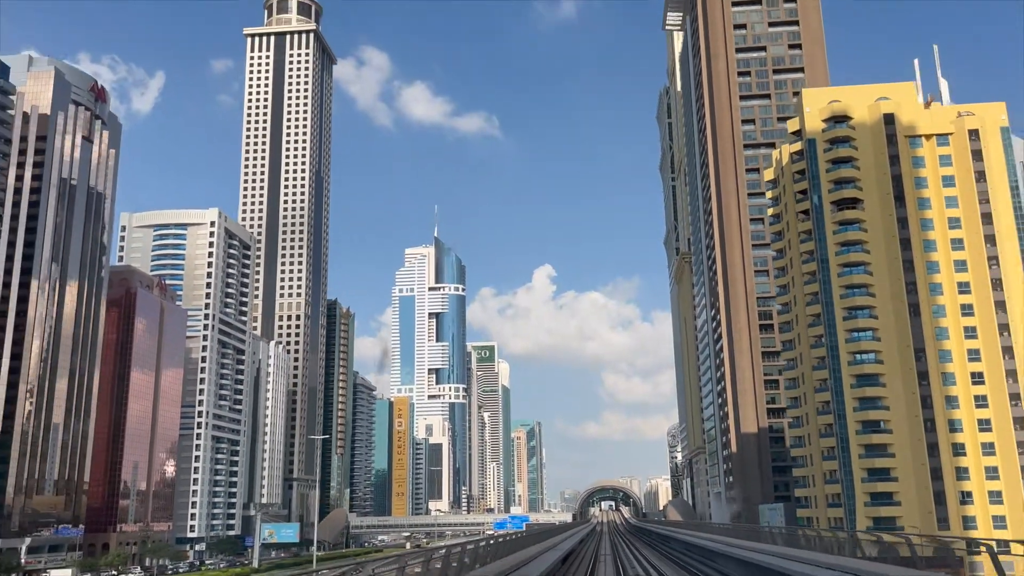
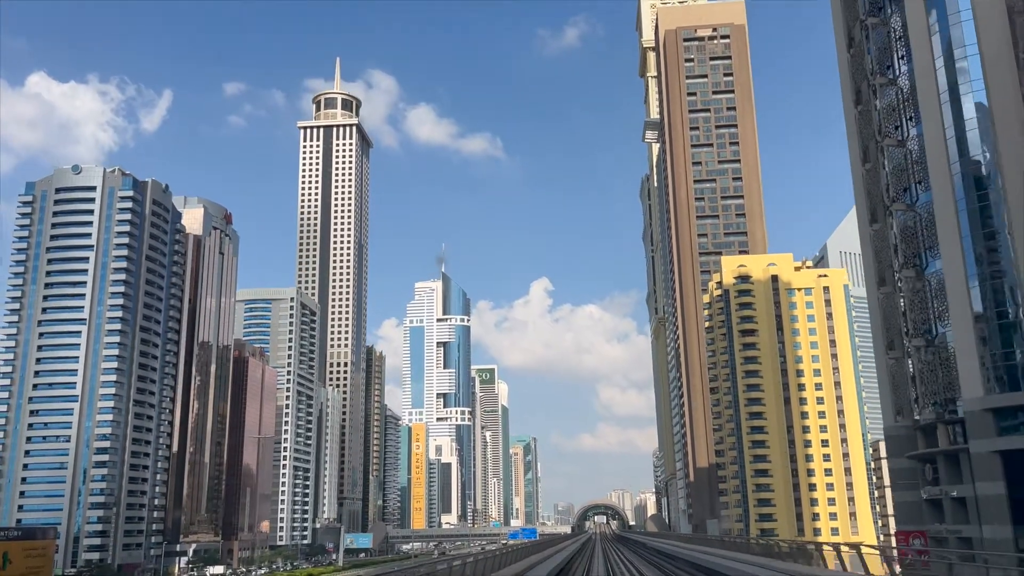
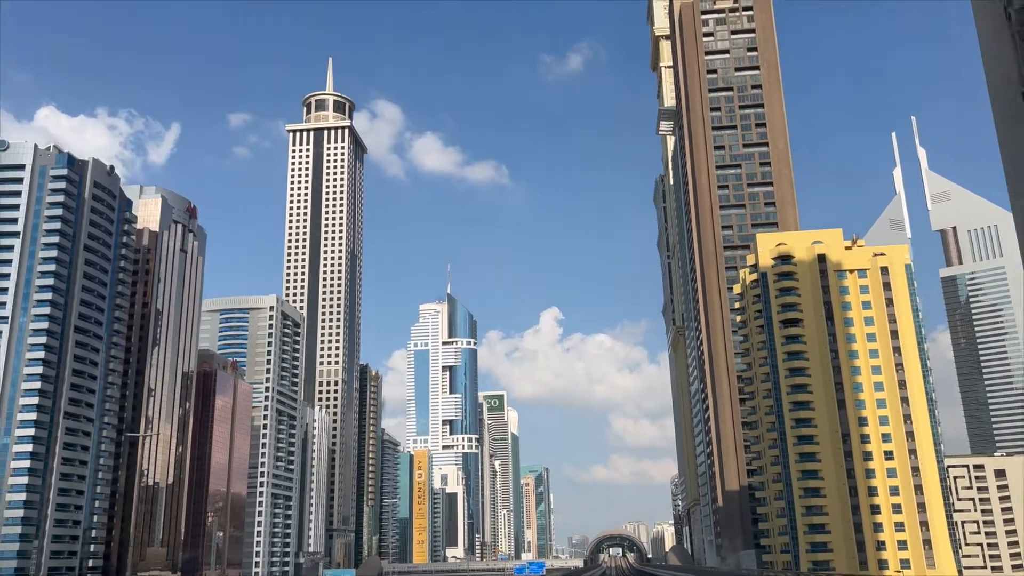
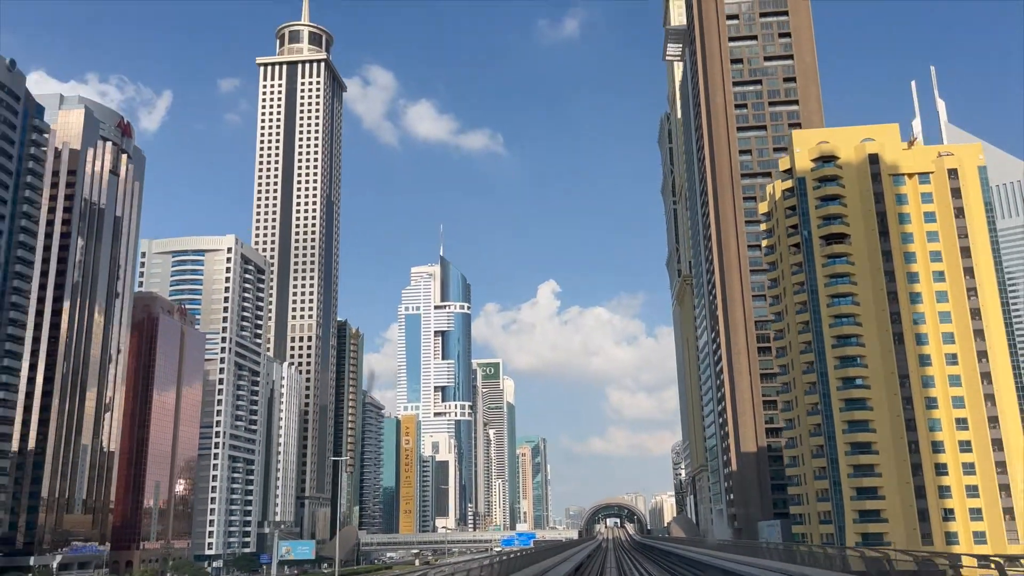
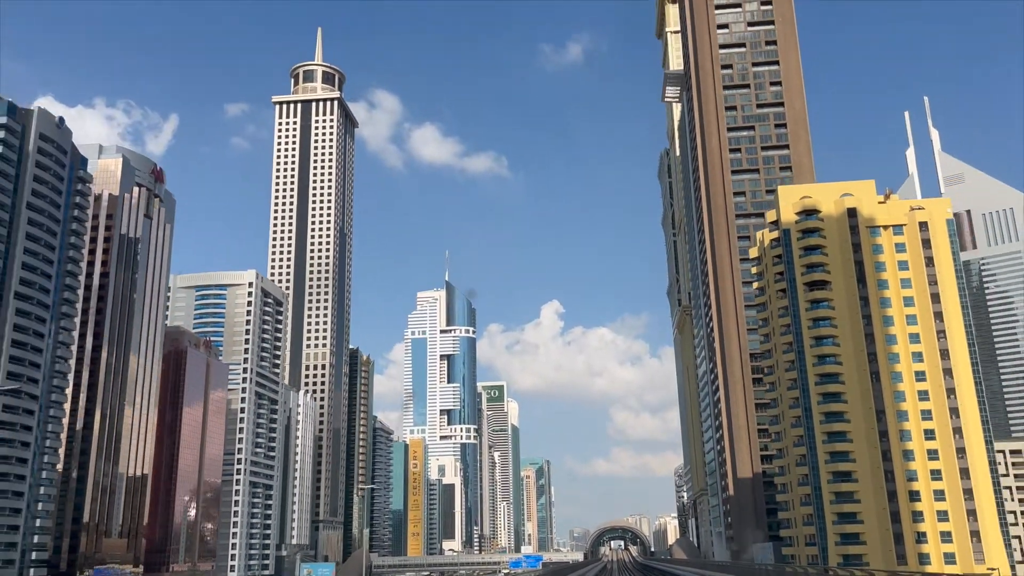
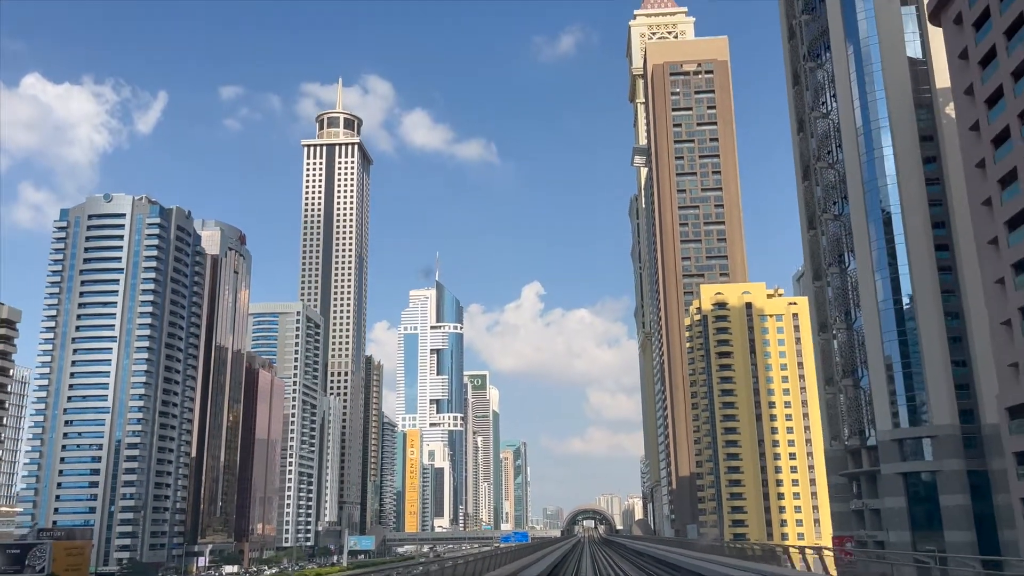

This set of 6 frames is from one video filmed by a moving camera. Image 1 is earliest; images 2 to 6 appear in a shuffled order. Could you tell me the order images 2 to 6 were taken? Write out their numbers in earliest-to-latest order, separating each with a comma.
4, 5, 3, 2, 6
